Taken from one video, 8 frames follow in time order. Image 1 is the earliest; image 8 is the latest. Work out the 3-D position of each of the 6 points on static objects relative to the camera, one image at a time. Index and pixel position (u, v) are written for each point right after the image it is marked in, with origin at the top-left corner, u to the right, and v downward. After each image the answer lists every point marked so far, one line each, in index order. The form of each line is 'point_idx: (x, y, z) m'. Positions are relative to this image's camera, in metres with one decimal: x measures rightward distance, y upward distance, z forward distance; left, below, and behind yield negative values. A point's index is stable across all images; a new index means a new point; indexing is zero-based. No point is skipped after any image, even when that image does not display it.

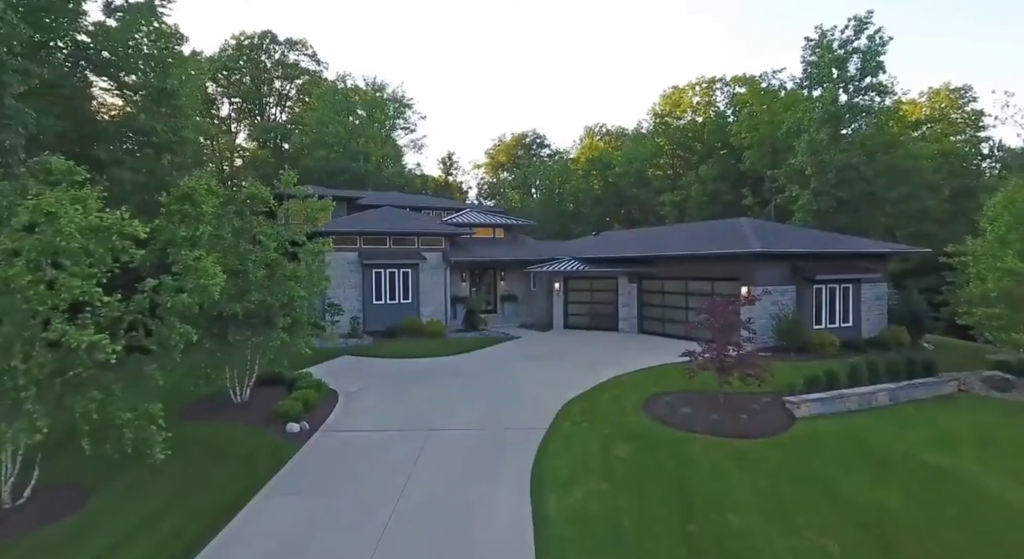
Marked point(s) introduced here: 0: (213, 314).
0: (-5.9, -0.7, +12.8) m
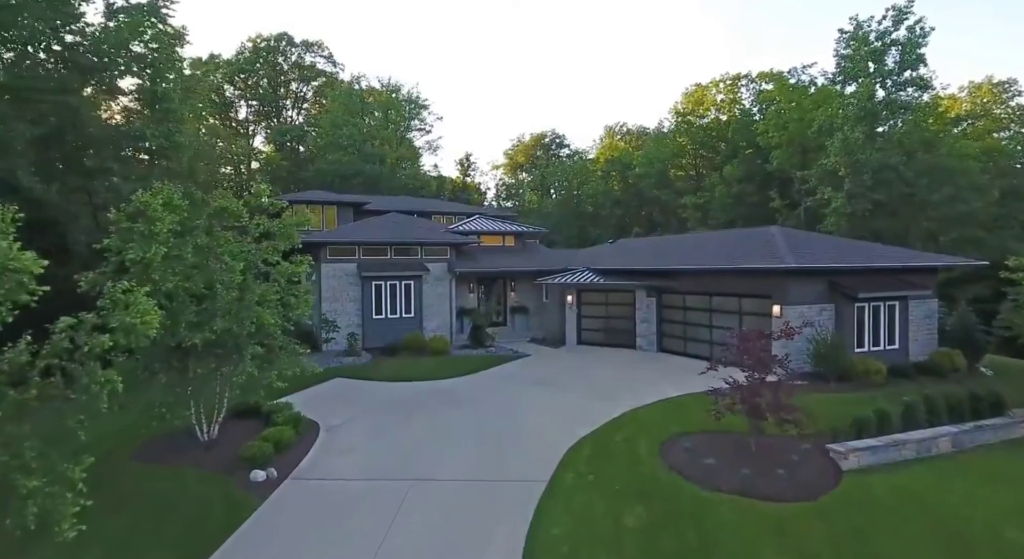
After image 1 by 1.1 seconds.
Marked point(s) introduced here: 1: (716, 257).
0: (-6.0, -1.1, +11.3) m
1: (+5.8, +0.6, +18.3) m
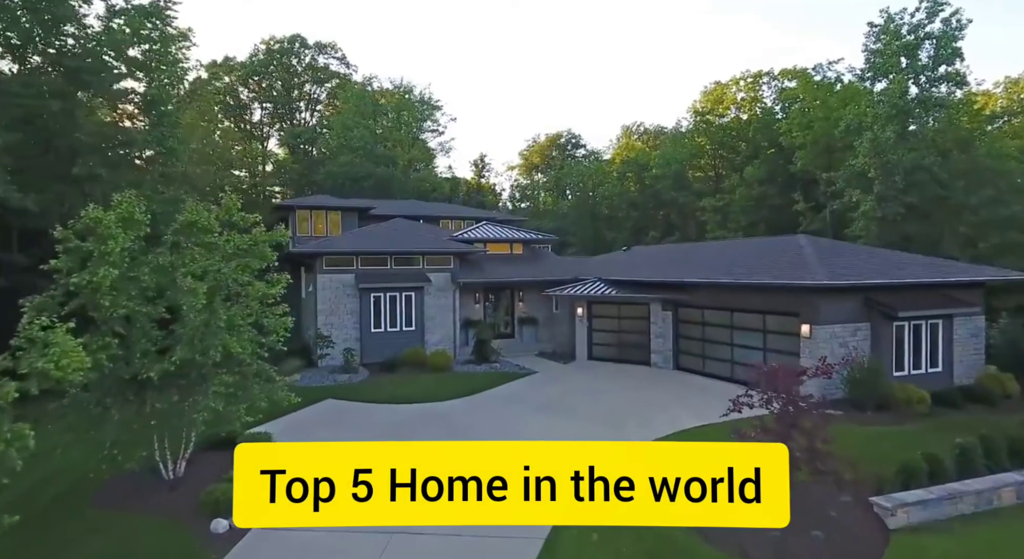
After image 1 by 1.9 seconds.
0: (-6.0, -1.5, +10.1) m
1: (+5.9, +0.2, +16.8) m
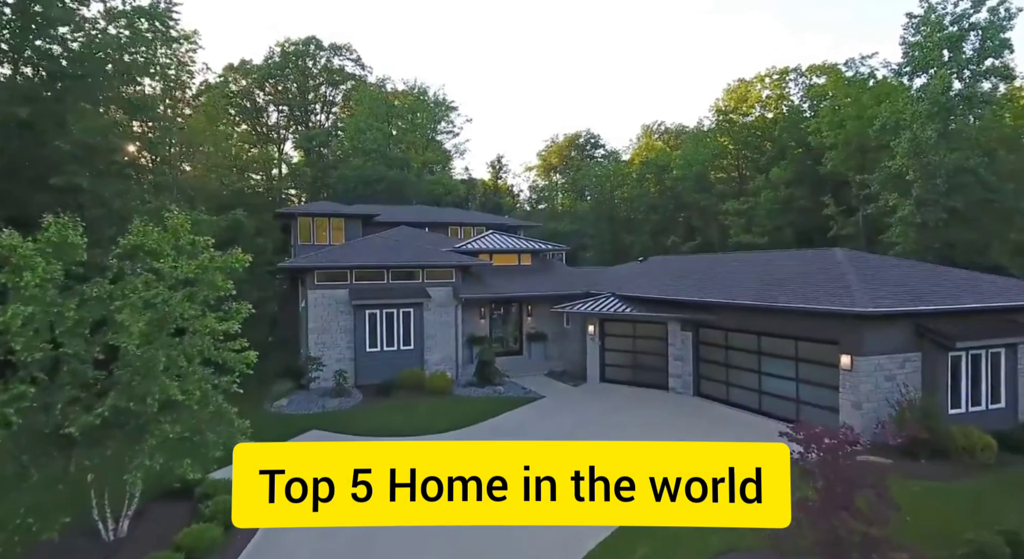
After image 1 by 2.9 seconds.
0: (-6.2, -2.0, +8.7) m
1: (+5.9, -0.2, +15.0) m
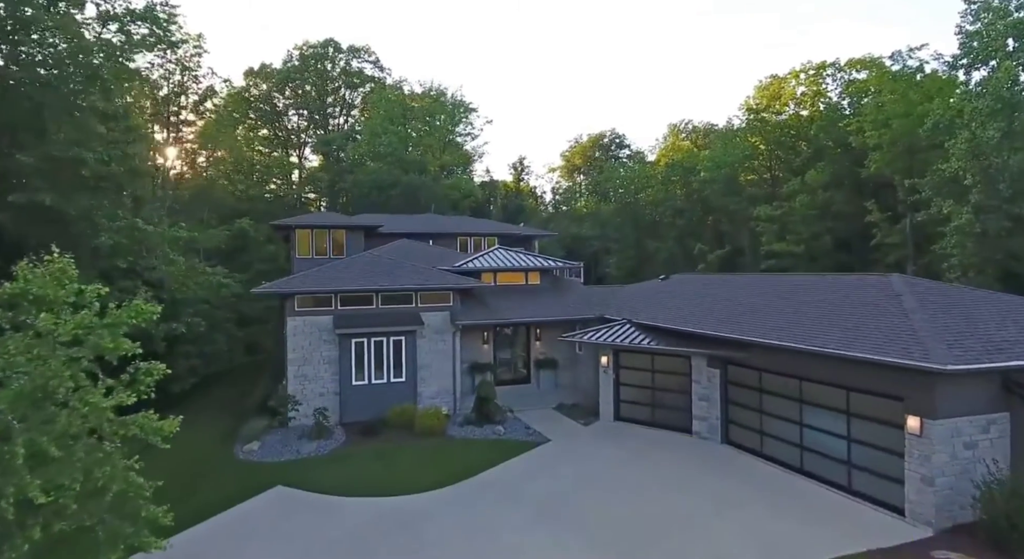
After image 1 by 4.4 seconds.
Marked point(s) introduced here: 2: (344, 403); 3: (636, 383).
0: (-6.6, -2.7, +6.7) m
1: (+5.8, -0.9, +12.5) m
2: (-4.6, -3.3, +17.6) m
3: (+3.3, -2.7, +17.2) m
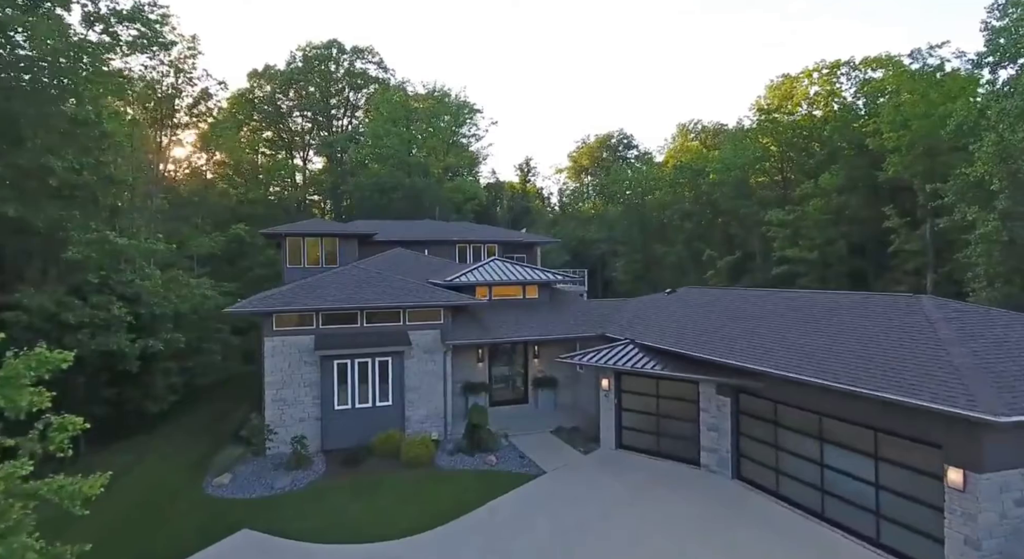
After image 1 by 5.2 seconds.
0: (-6.9, -3.1, +5.6) m
1: (+5.6, -1.3, +11.2) m
2: (-4.7, -3.8, +16.4) m
3: (+3.1, -3.2, +15.9) m
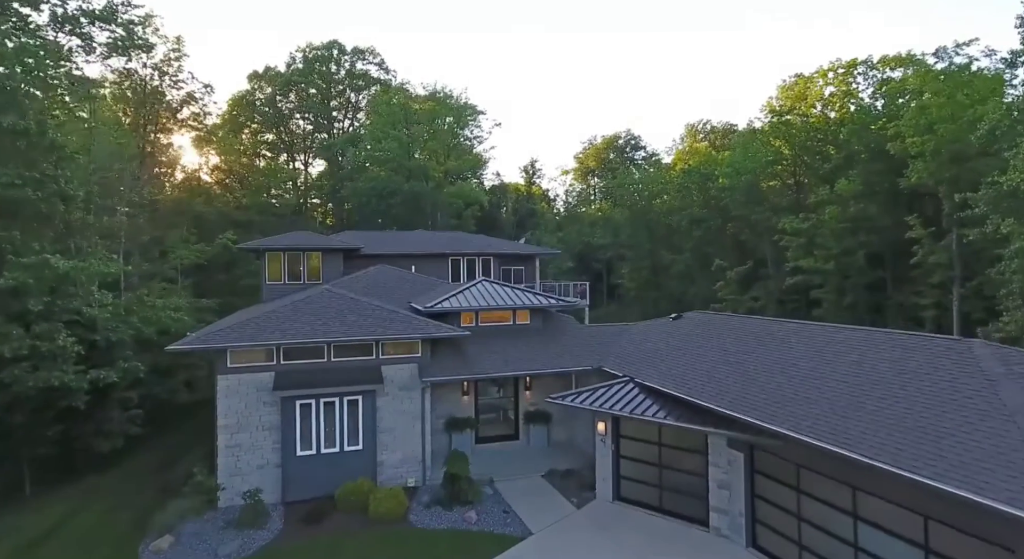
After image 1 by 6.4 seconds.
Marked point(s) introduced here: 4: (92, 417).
0: (-7.4, -3.8, +3.8) m
1: (+5.1, -2.0, +9.2) m
2: (-5.1, -4.4, +14.6) m
3: (+2.8, -3.8, +14.0) m
4: (-11.9, -3.9, +18.3) m
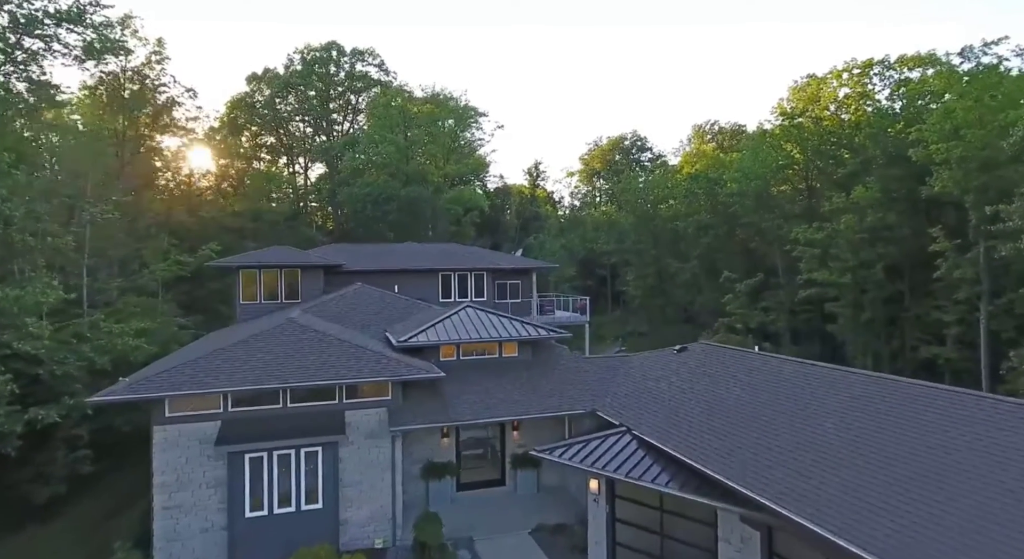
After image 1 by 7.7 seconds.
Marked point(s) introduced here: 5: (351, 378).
0: (-7.9, -4.5, +2.0) m
1: (+4.7, -2.7, +7.3) m
2: (-5.5, -5.2, +12.8) m
3: (+2.4, -4.6, +12.1) m
4: (-12.3, -4.6, +16.6) m
5: (-3.4, -2.0, +13.5) m
